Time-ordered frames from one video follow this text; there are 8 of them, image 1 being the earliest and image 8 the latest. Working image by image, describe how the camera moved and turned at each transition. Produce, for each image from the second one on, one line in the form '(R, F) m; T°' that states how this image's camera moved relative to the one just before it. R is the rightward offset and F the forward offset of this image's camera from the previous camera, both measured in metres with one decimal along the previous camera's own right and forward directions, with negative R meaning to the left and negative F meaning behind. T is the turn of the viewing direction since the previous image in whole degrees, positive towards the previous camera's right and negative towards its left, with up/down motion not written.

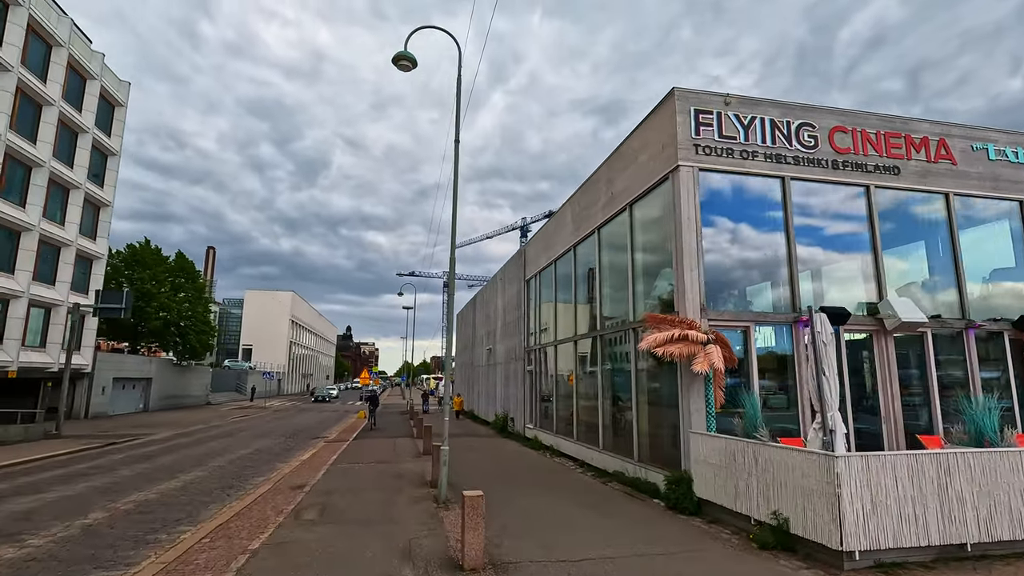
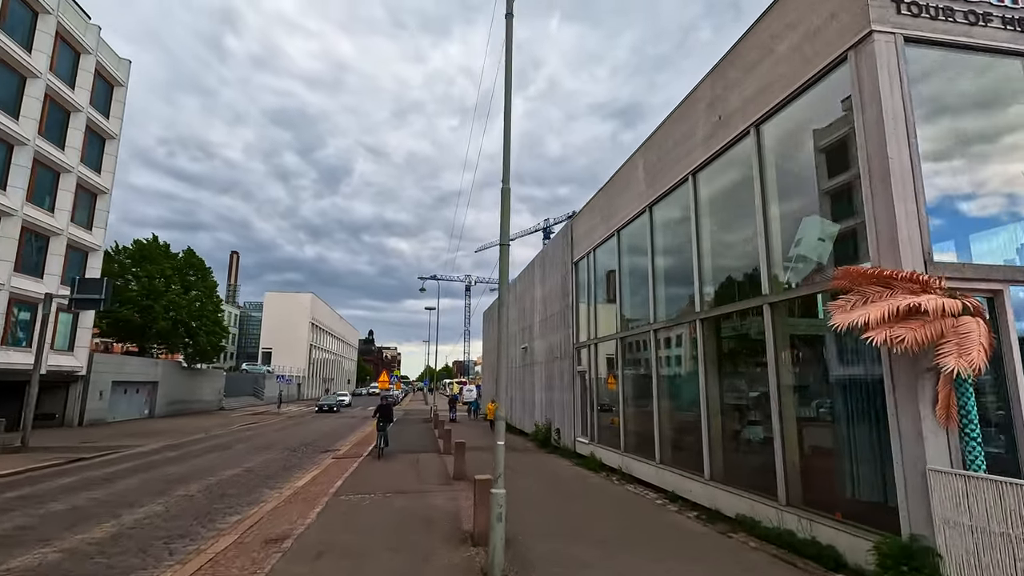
(-0.8, +3.5) m; -2°
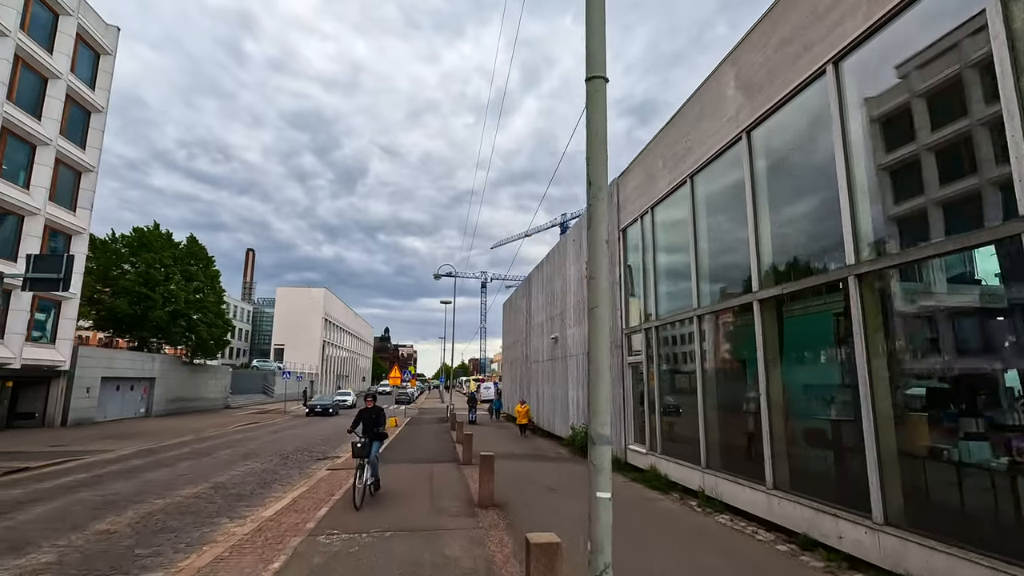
(-0.5, +3.0) m; -2°
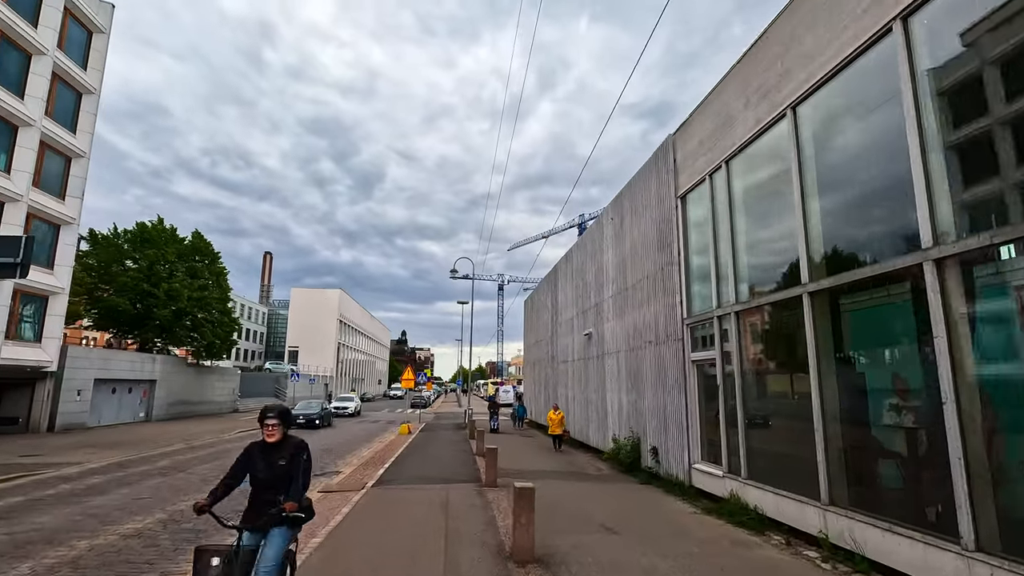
(-0.3, +2.5) m; -2°
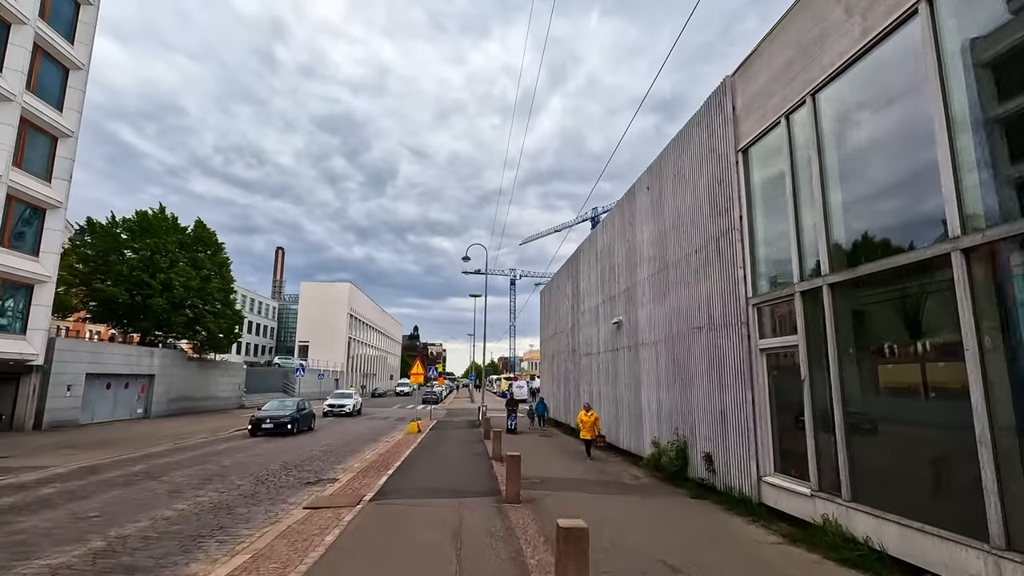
(-0.2, +1.9) m; -1°
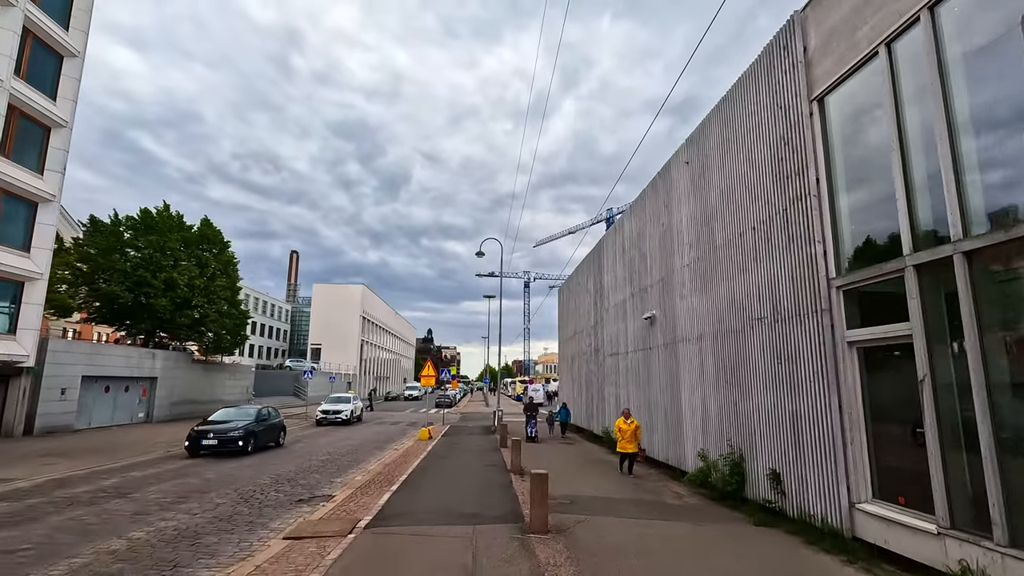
(-0.1, +1.6) m; -1°
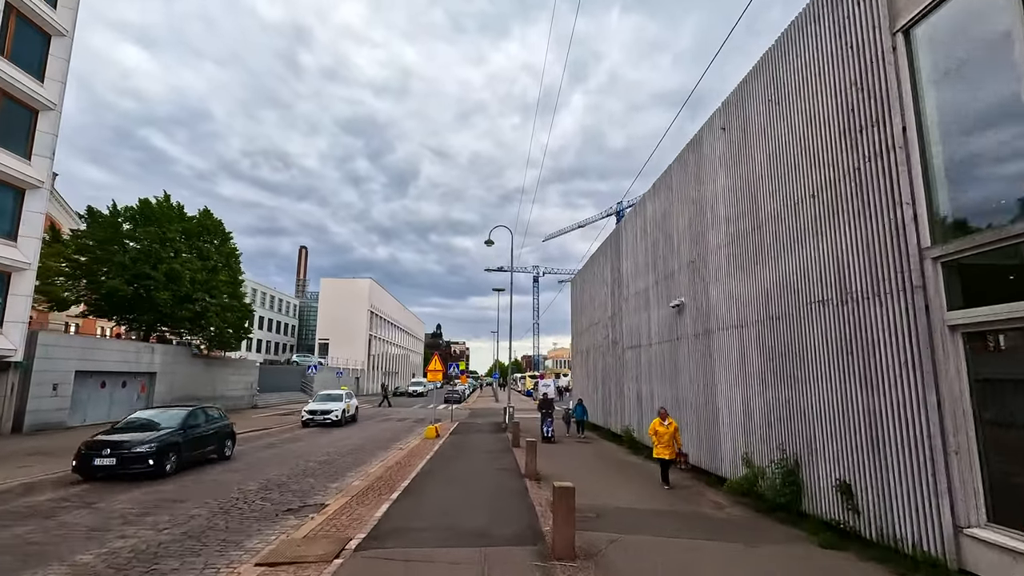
(-0.1, +1.3) m; -1°
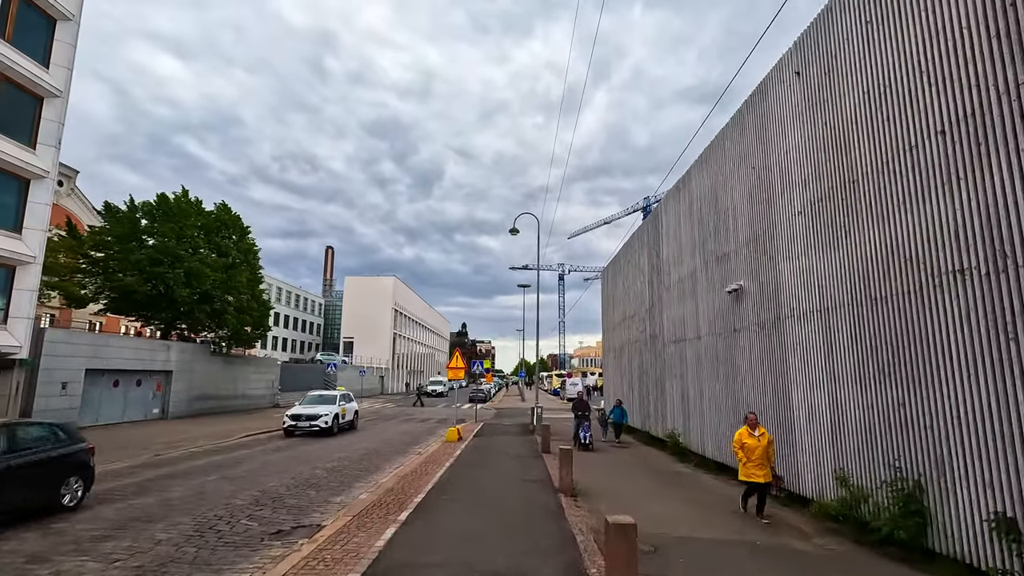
(-0.1, +1.6) m; -3°
